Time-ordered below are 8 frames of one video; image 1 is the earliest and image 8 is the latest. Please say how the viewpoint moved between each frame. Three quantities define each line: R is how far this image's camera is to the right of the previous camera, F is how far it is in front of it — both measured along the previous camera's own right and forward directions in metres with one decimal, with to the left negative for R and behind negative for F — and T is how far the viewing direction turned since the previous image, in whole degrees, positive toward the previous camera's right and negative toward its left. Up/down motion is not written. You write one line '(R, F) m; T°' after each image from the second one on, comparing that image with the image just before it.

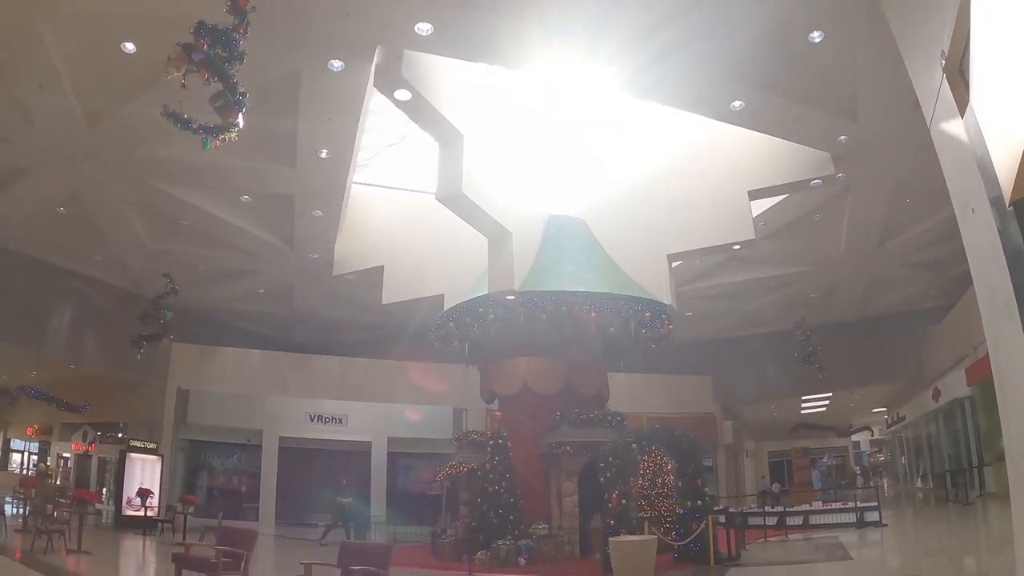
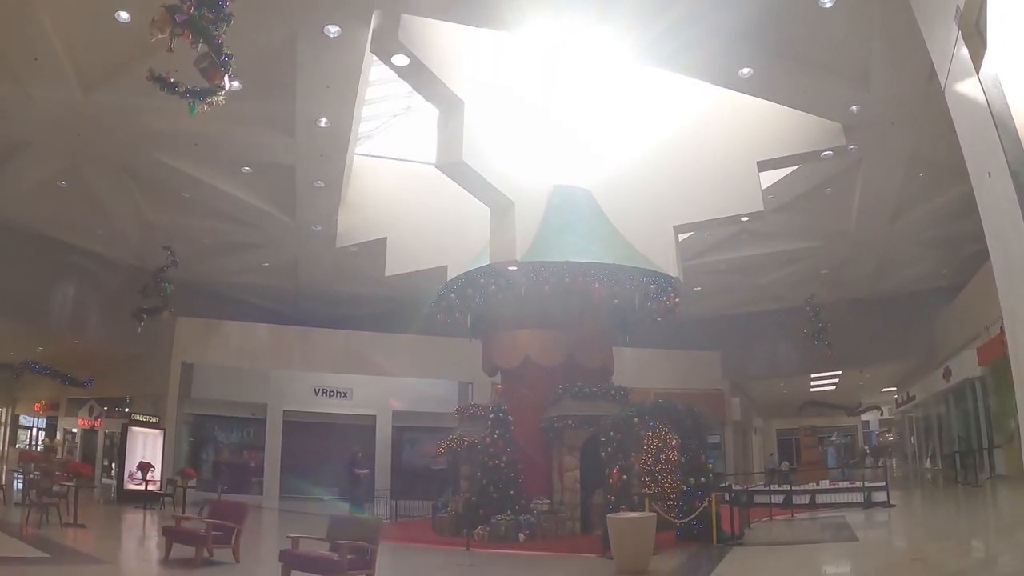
(+0.1, +0.3) m; -1°
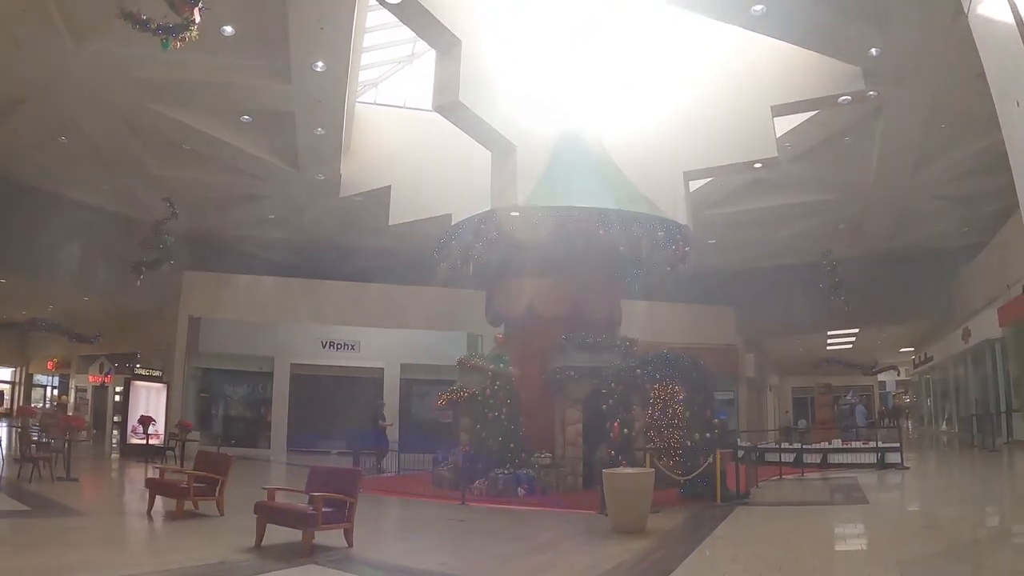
(+0.2, +0.4) m; -1°
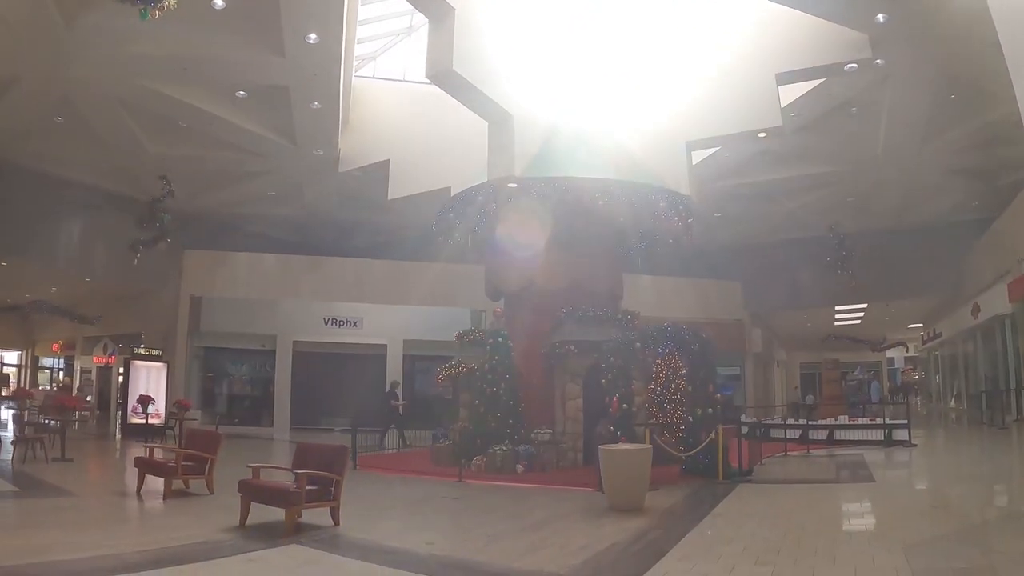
(+0.1, +0.2) m; -1°
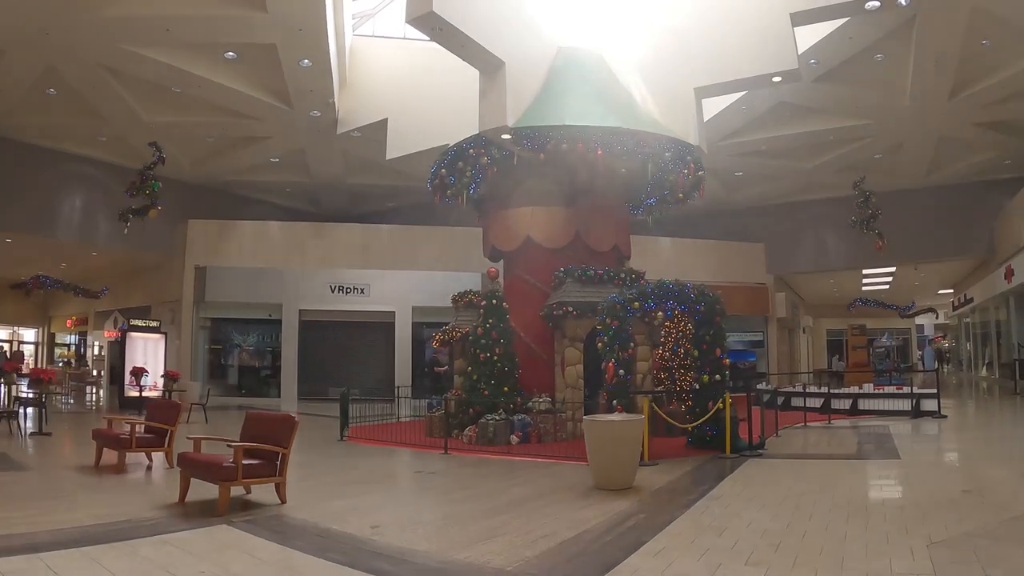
(+0.4, +0.7) m; -2°
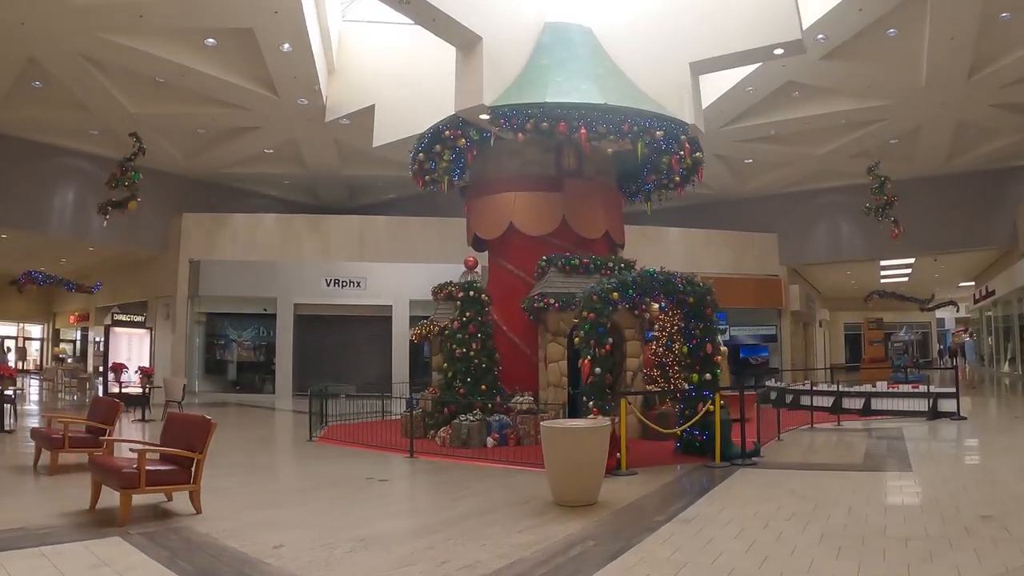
(+0.4, +0.7) m; -1°
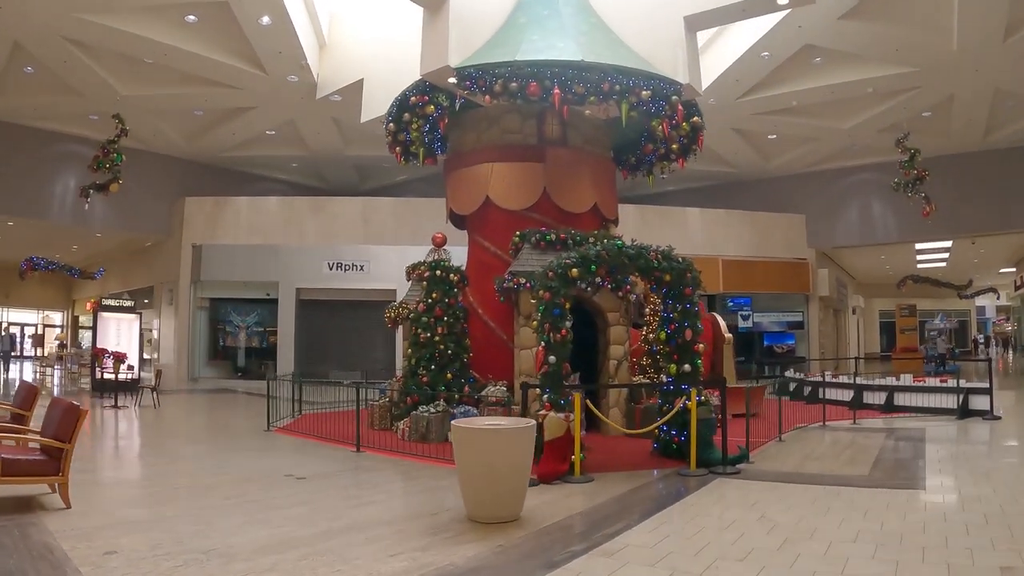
(+0.6, +0.8) m; -2°
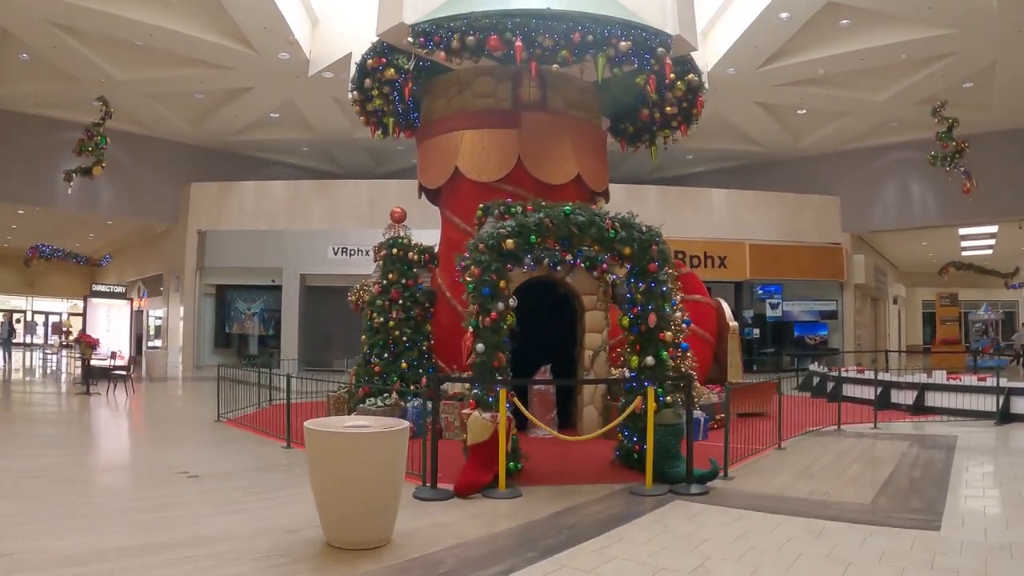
(+0.7, +0.9) m; -3°
